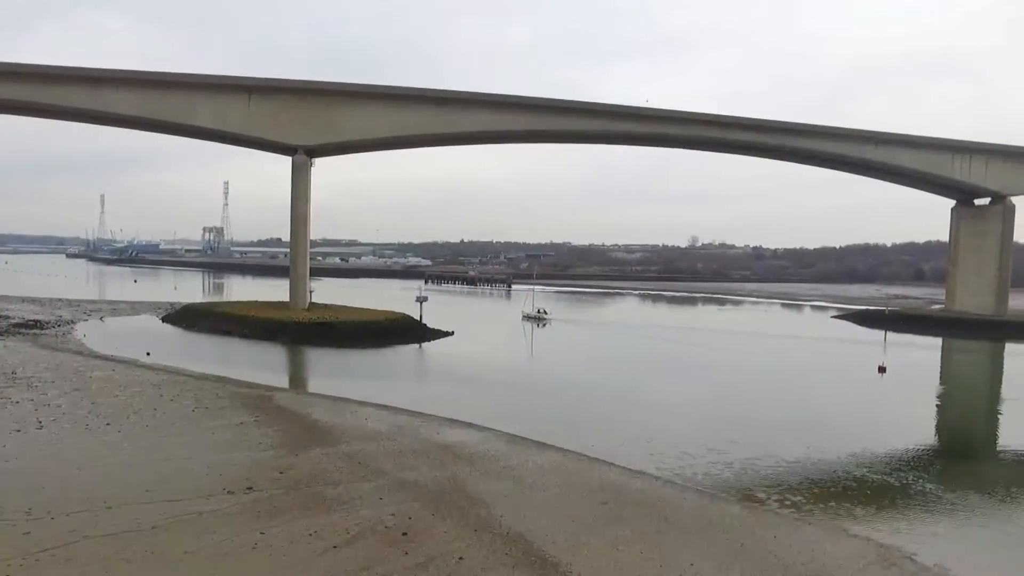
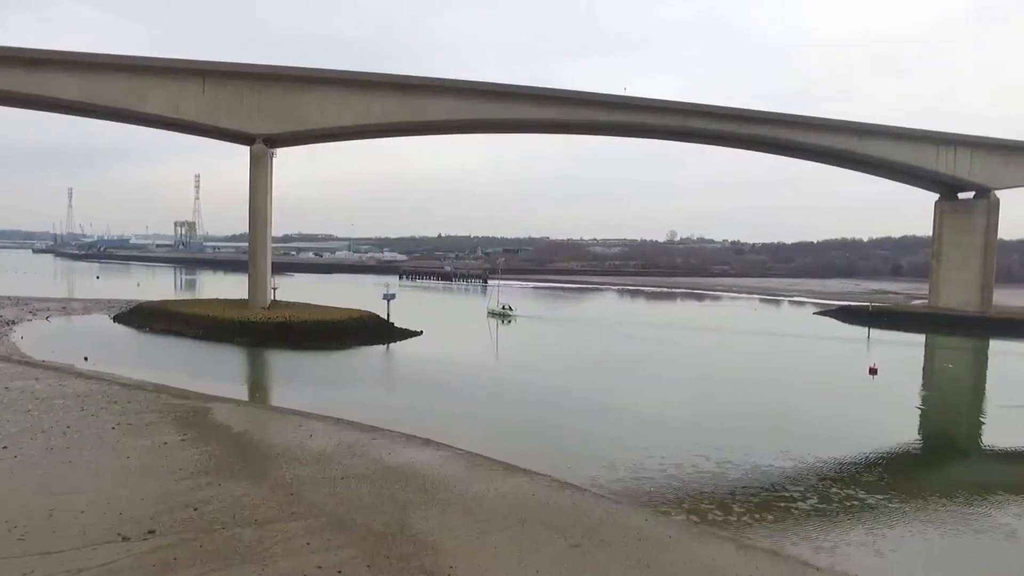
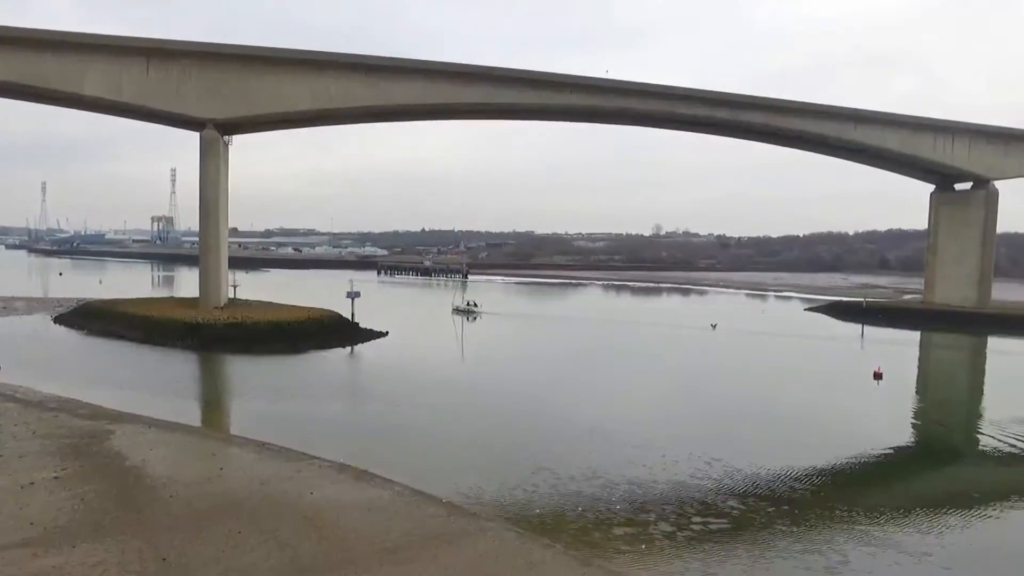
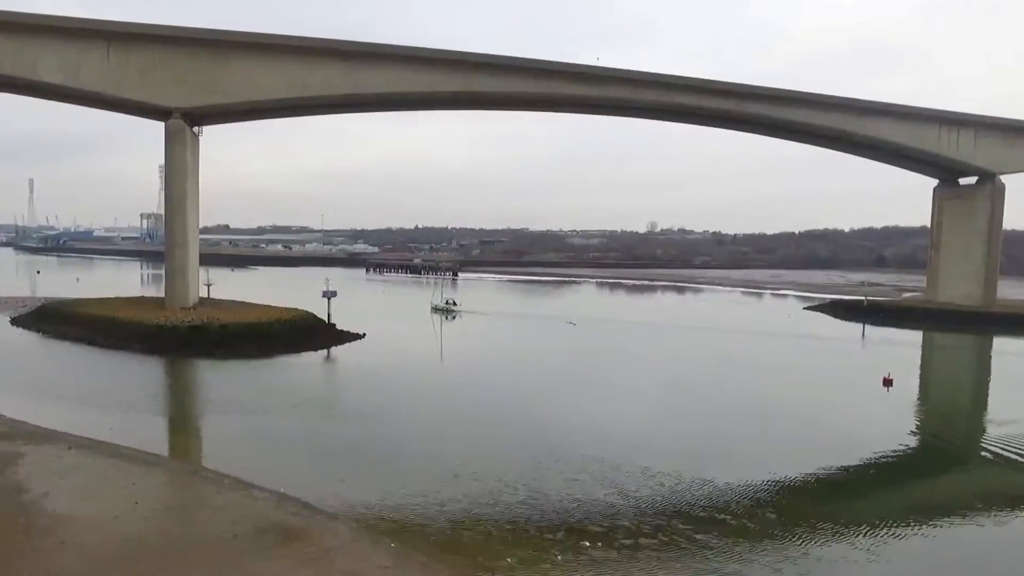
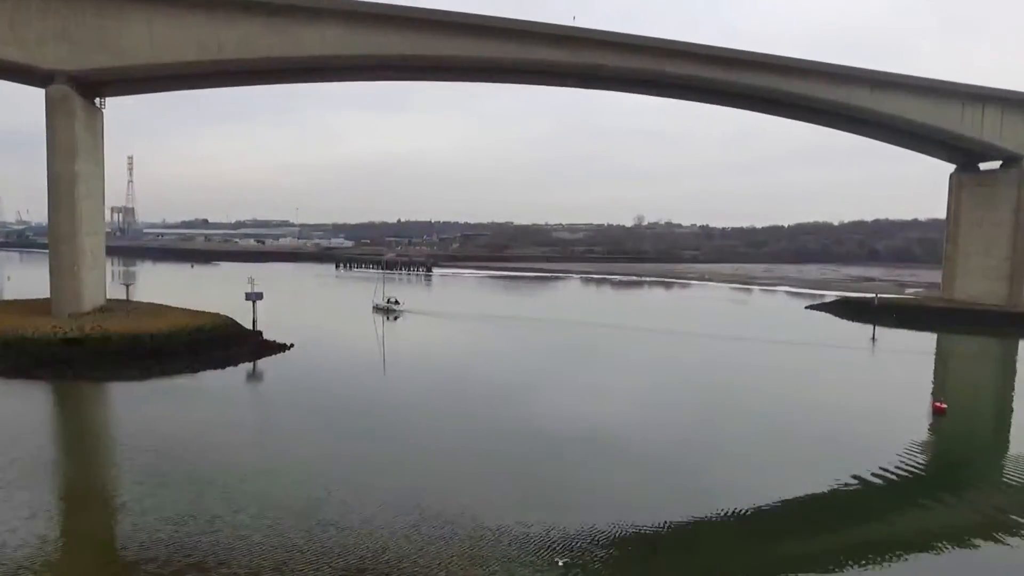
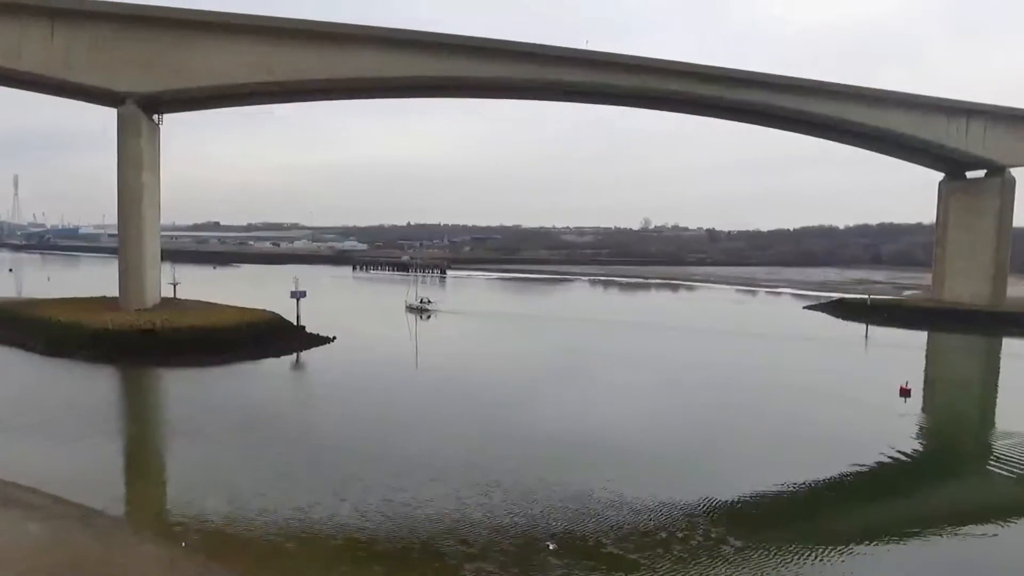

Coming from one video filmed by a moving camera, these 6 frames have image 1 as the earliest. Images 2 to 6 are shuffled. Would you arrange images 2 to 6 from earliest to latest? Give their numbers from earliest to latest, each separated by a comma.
2, 3, 4, 6, 5
